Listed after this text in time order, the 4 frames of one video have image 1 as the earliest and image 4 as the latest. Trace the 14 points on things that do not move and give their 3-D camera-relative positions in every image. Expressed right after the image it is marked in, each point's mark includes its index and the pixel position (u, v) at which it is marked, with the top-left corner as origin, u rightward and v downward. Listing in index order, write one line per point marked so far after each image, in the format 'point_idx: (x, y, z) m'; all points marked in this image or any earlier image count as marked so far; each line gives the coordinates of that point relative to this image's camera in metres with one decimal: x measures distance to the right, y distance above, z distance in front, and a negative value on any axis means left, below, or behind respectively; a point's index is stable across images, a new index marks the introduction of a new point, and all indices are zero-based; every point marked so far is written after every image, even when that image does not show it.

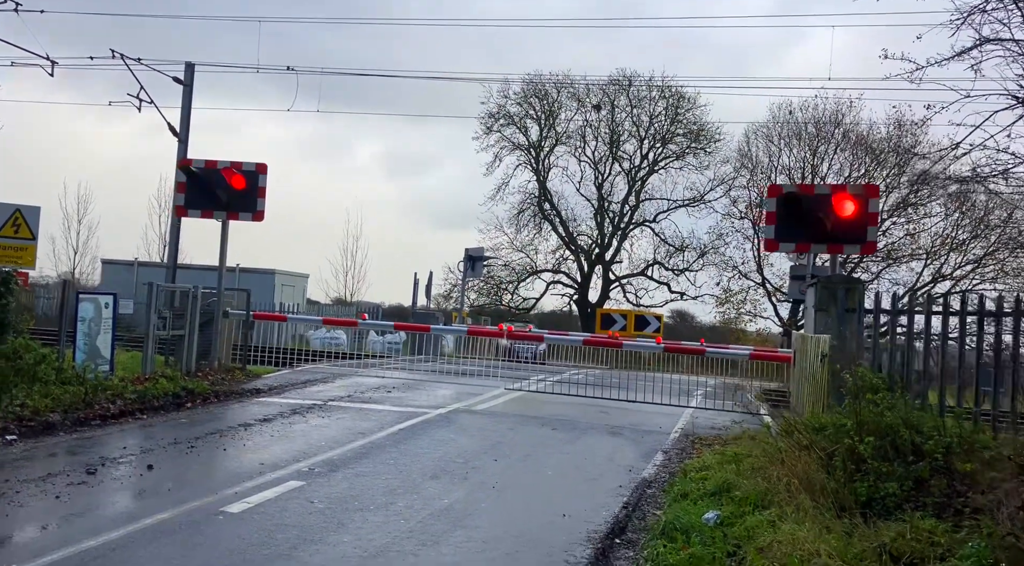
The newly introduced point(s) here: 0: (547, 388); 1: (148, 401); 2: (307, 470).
0: (+0.6, -2.0, +19.1) m
1: (-4.5, -1.5, +12.8) m
2: (-1.8, -1.7, +9.3) m
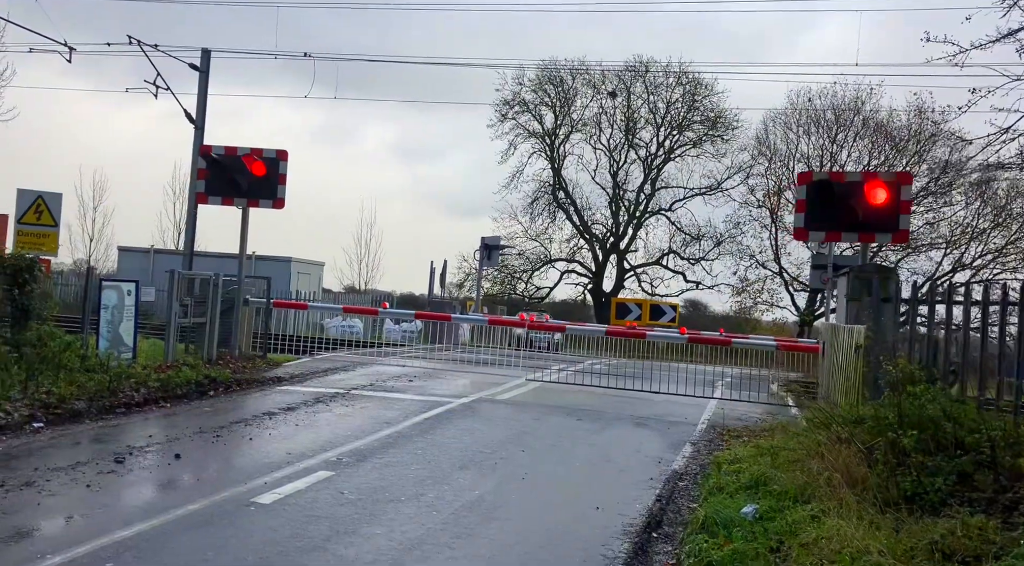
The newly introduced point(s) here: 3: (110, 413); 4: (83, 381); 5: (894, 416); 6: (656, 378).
0: (+1.0, -1.8, +18.9) m
1: (-4.2, -1.3, +12.7) m
2: (-1.6, -1.6, +9.3) m
3: (-4.4, -1.4, +11.3) m
4: (-4.9, -1.1, +11.8) m
5: (+2.7, -1.0, +7.4) m
6: (+2.6, -1.7, +19.0) m
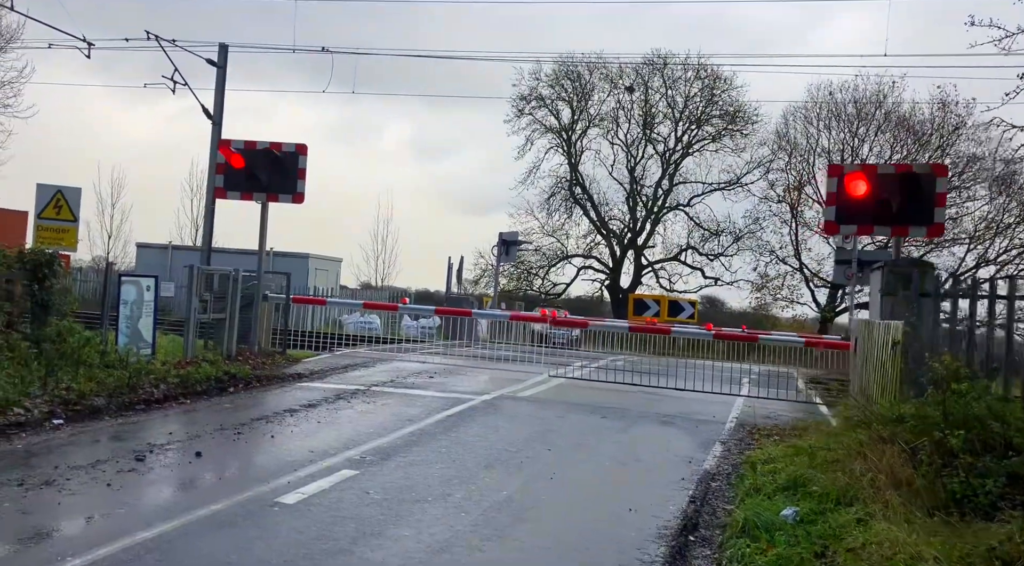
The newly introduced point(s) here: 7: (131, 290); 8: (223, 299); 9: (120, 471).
0: (+1.4, -1.7, +18.7) m
1: (-3.9, -1.2, +12.6) m
2: (-1.3, -1.5, +9.1) m
3: (-4.1, -1.4, +11.1) m
4: (-4.6, -1.1, +11.7) m
5: (+2.9, -0.9, +7.2) m
6: (+3.0, -1.6, +18.7) m
7: (-4.8, -0.1, +13.1) m
8: (-4.4, -0.2, +15.7) m
9: (-3.0, -1.5, +8.0) m
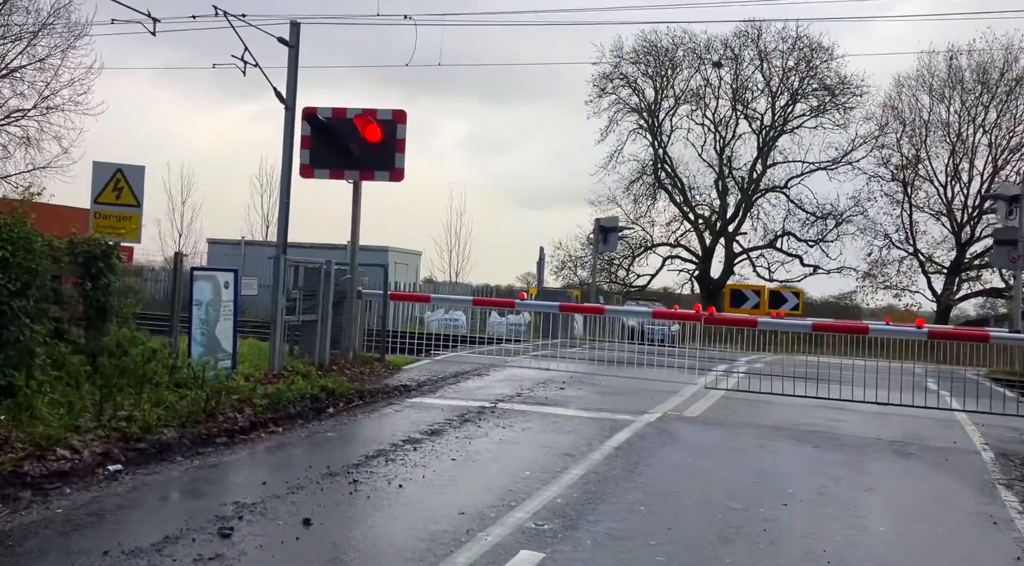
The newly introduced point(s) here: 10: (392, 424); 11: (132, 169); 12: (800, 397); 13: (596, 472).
0: (+3.4, -1.5, +15.8) m
1: (-2.2, -1.2, +10.0) m
2: (+0.1, -1.5, +6.3) m
3: (-2.5, -1.3, +8.5) m
4: (-3.0, -1.0, +9.1) m
5: (+4.3, -0.8, +4.1) m
6: (+5.1, -1.5, +15.7) m
7: (-3.1, 0.0, +10.6) m
8: (-2.5, -0.2, +13.1) m
9: (-1.6, -1.4, +5.4) m
10: (-1.1, -1.4, +10.1) m
11: (-4.4, +1.3, +12.1) m
12: (+3.7, -1.4, +13.1) m
13: (+0.6, -1.4, +7.9) m
